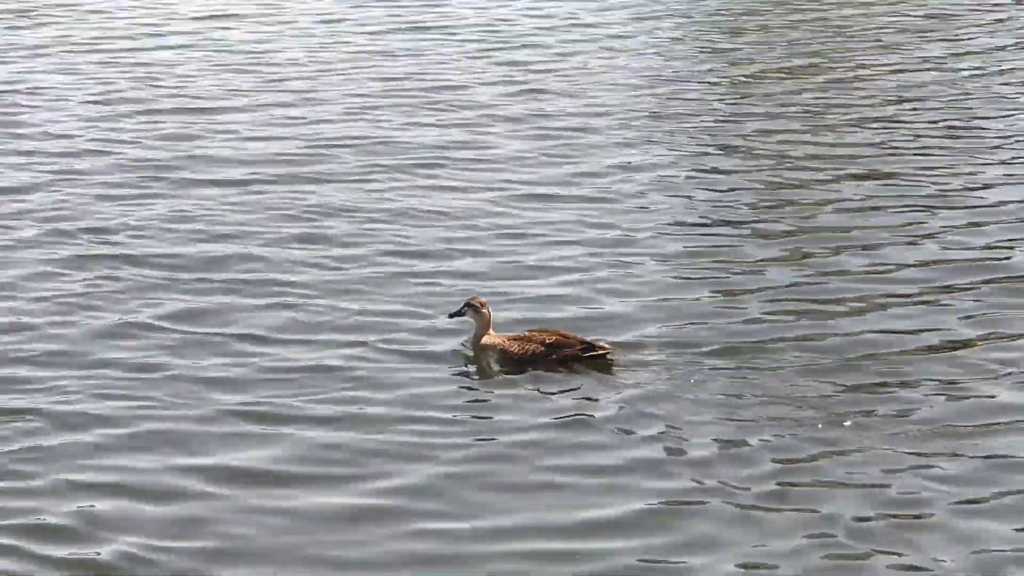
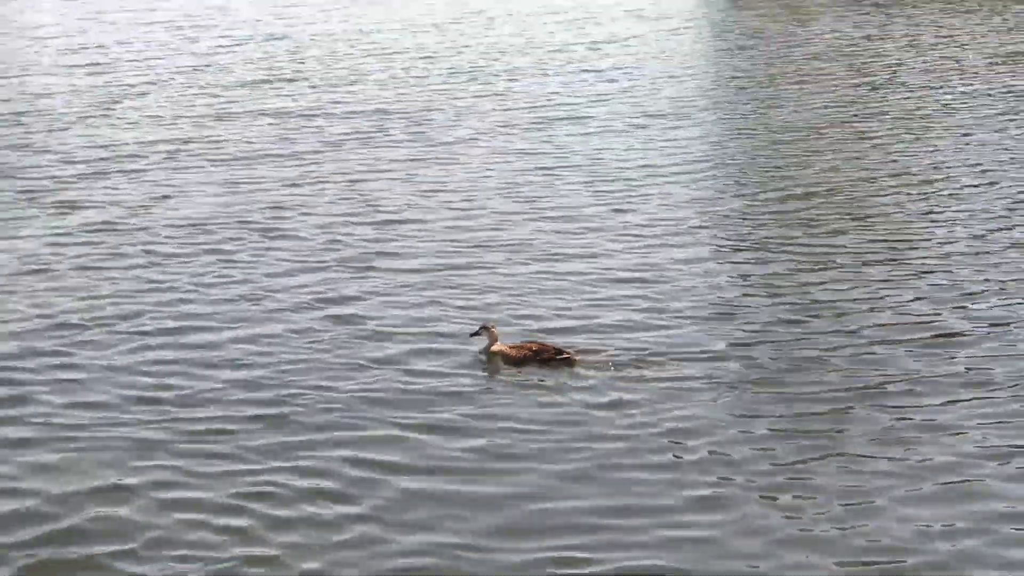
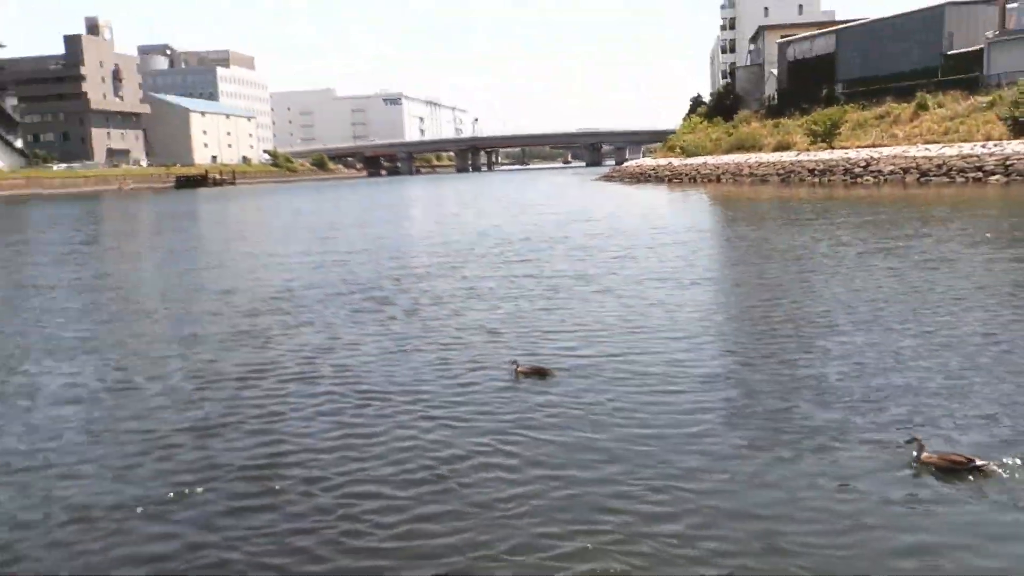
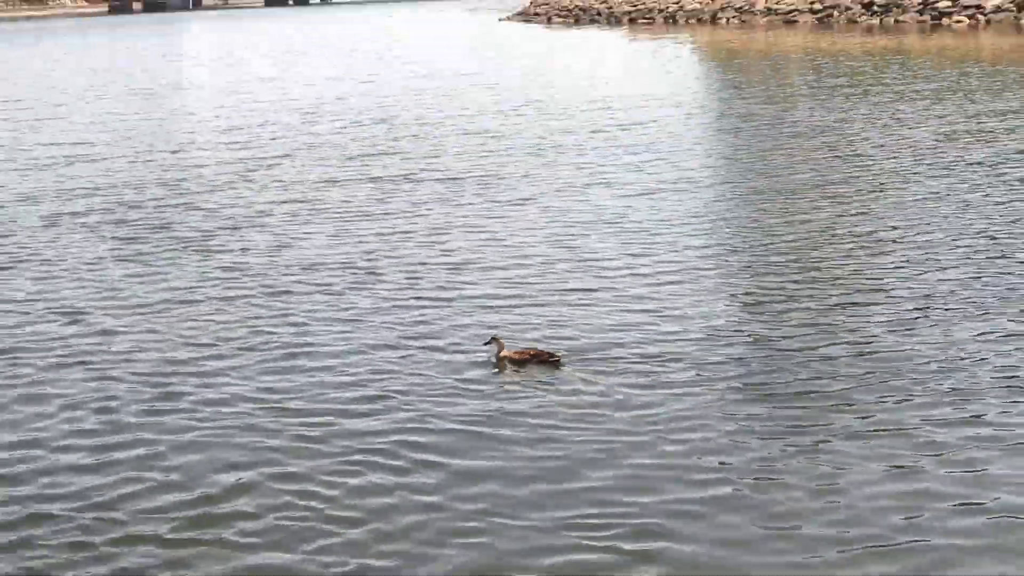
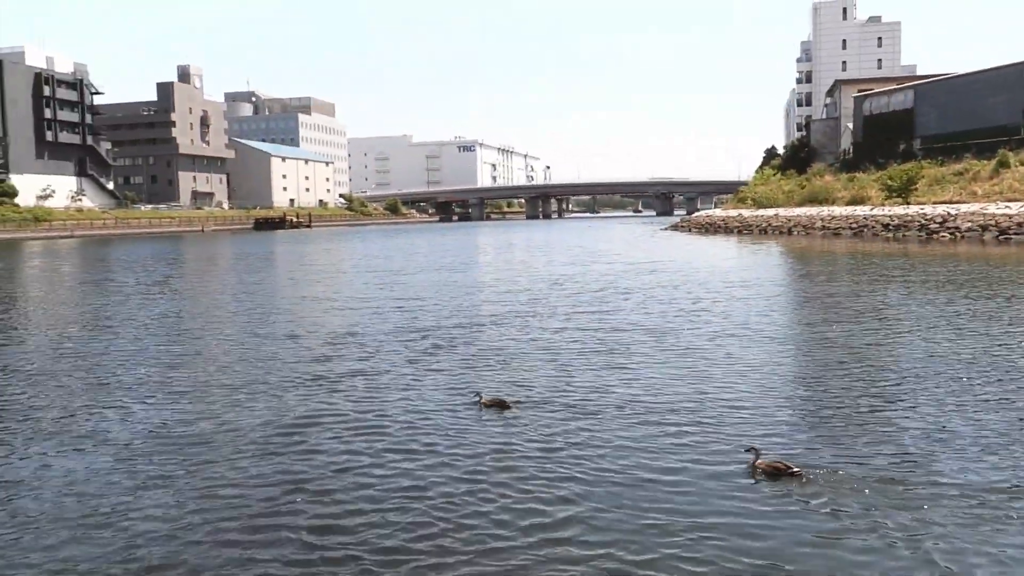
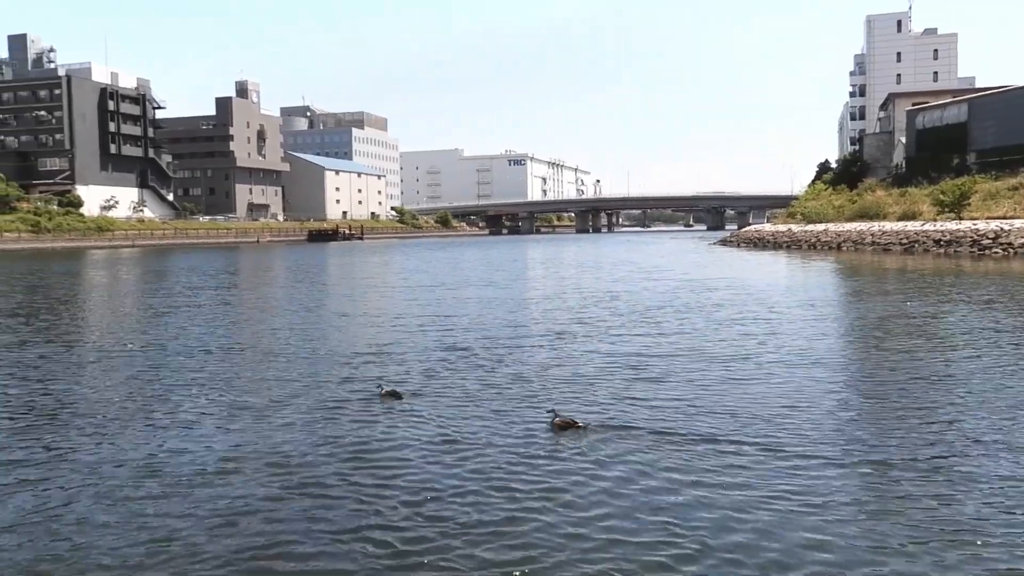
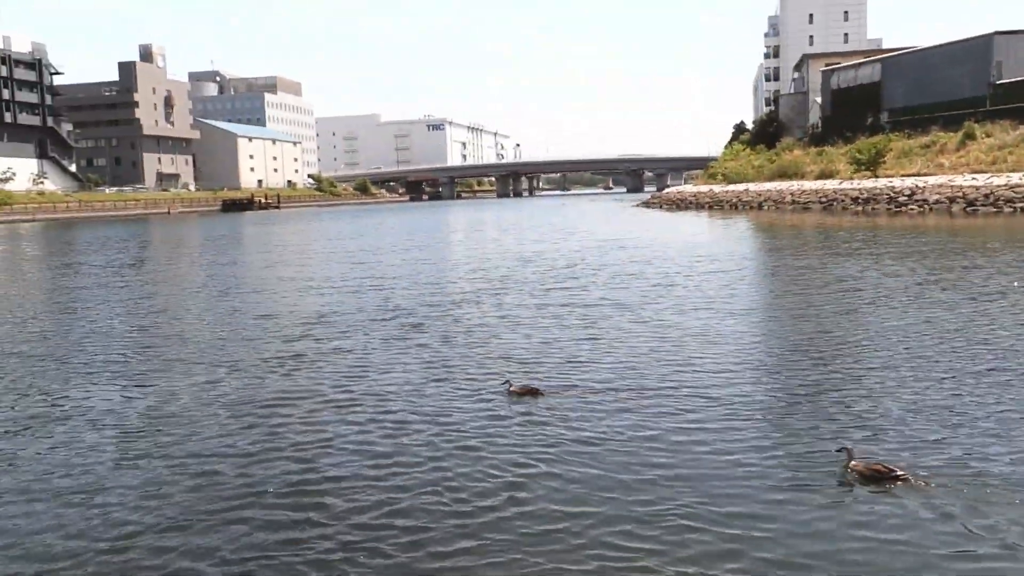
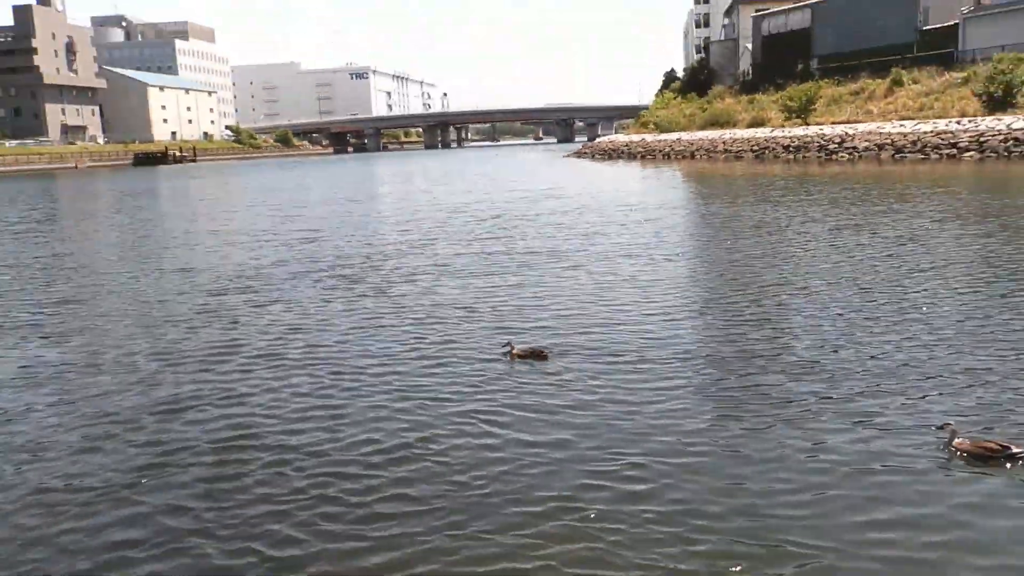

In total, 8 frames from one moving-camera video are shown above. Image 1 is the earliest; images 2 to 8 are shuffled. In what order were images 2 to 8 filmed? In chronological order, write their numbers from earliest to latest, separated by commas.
2, 4, 8, 3, 7, 5, 6
